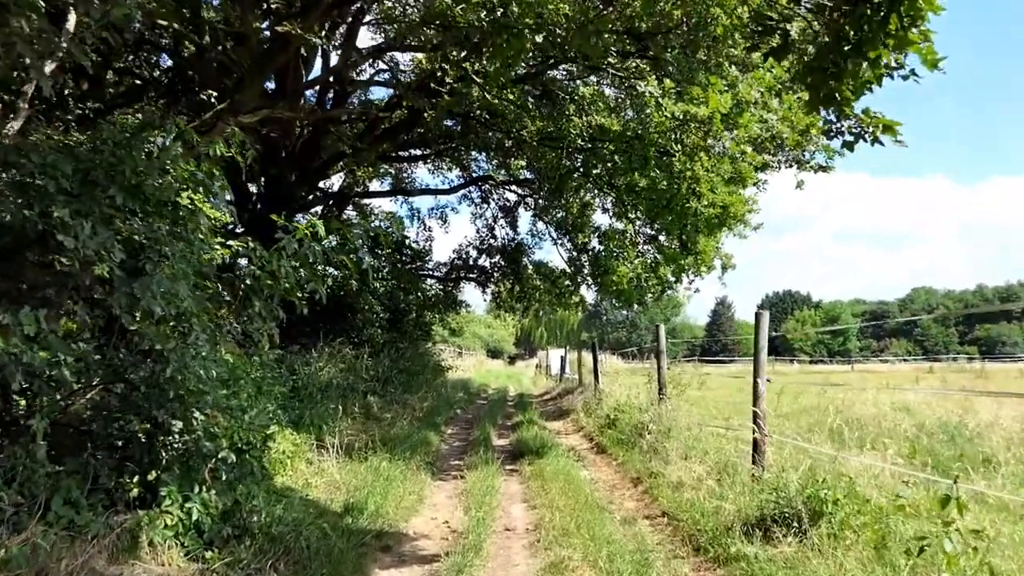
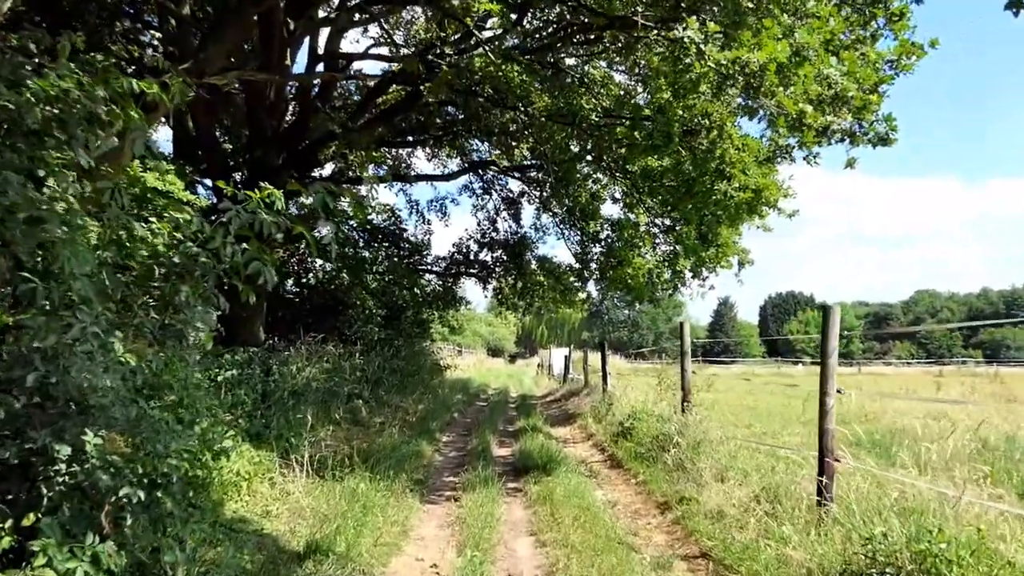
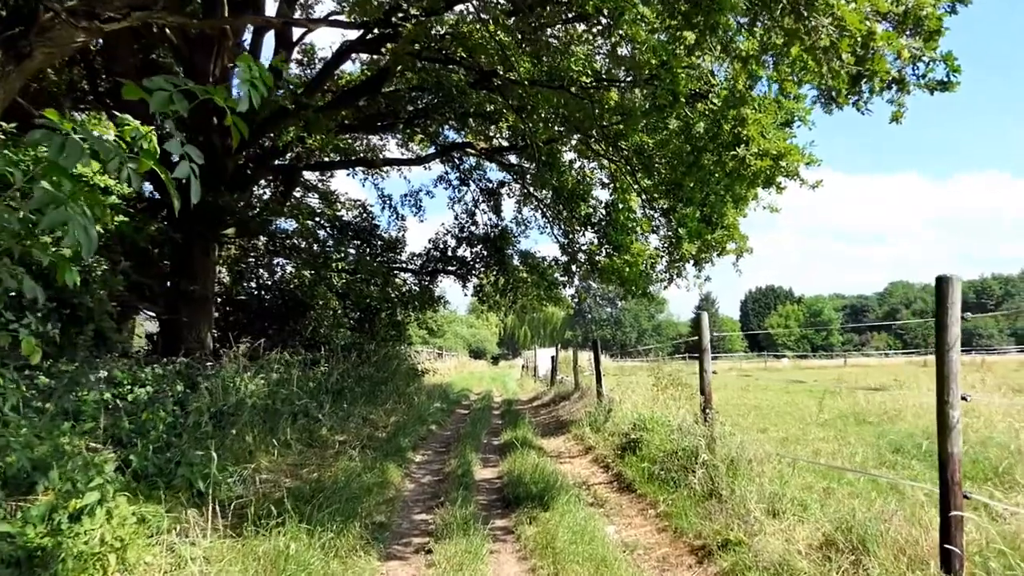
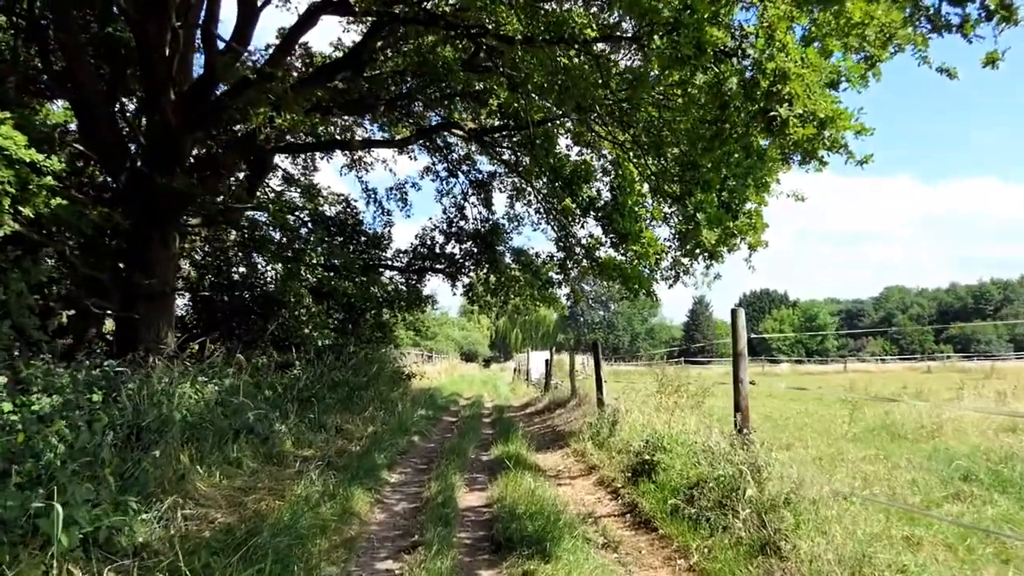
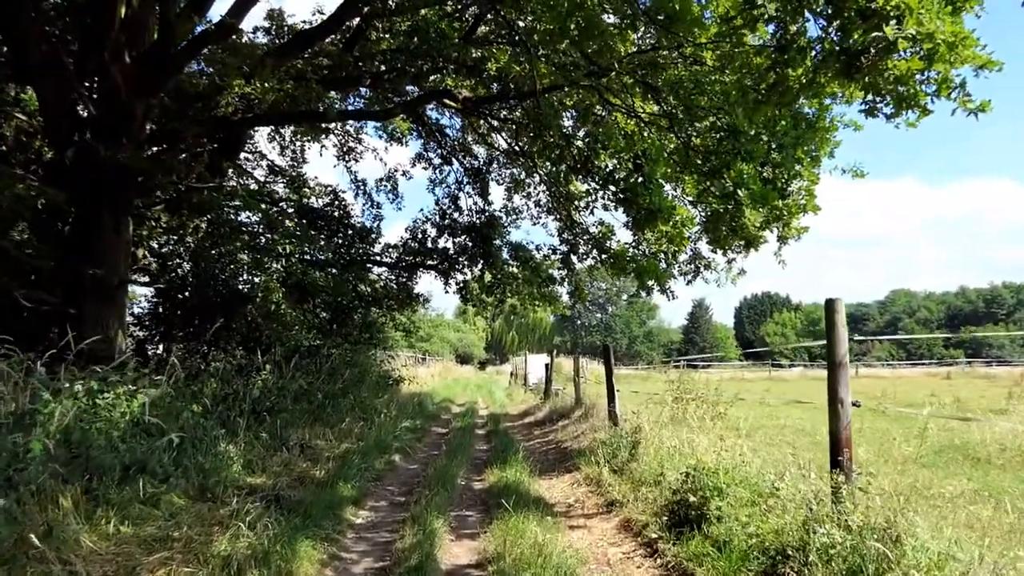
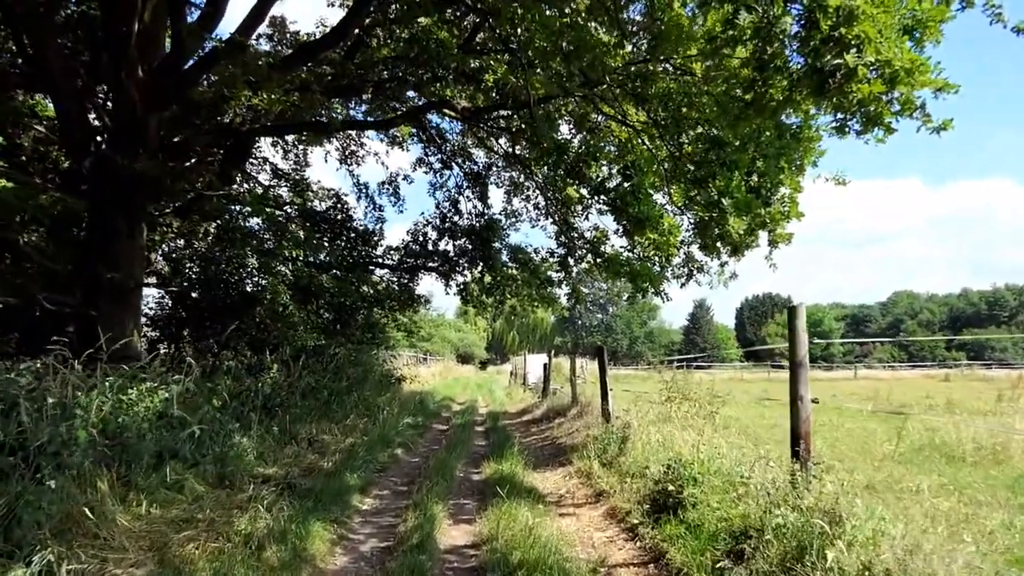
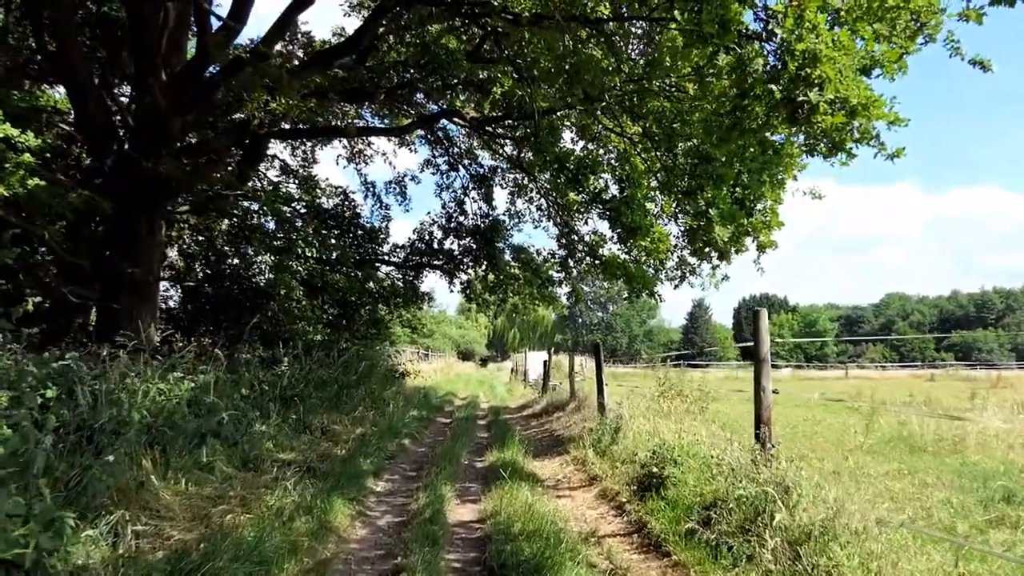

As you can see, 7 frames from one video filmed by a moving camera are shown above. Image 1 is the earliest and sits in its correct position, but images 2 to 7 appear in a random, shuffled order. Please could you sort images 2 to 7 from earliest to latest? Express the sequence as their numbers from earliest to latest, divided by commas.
2, 3, 4, 7, 6, 5
